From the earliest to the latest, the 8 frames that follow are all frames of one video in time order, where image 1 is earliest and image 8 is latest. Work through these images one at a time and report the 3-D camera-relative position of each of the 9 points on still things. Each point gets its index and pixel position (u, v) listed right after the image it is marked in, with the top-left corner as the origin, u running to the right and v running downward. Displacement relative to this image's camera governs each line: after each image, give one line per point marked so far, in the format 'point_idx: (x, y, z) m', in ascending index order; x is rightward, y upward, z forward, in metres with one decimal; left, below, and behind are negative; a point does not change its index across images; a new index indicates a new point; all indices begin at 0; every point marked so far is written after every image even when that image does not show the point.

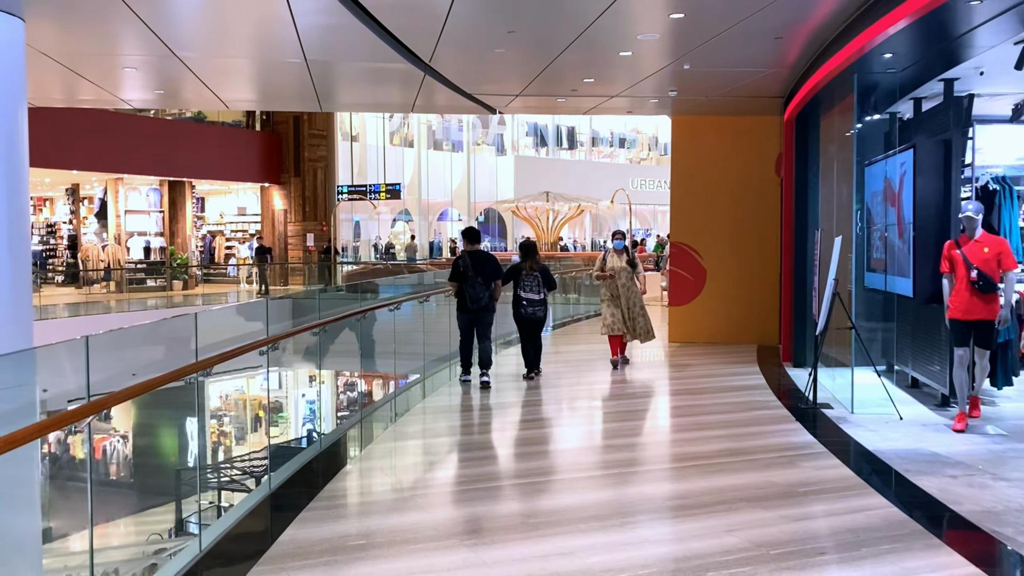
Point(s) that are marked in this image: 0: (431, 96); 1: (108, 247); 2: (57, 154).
0: (-0.7, +1.9, +8.9) m
1: (-8.2, +0.8, +19.2) m
2: (-8.2, +2.4, +17.2) m
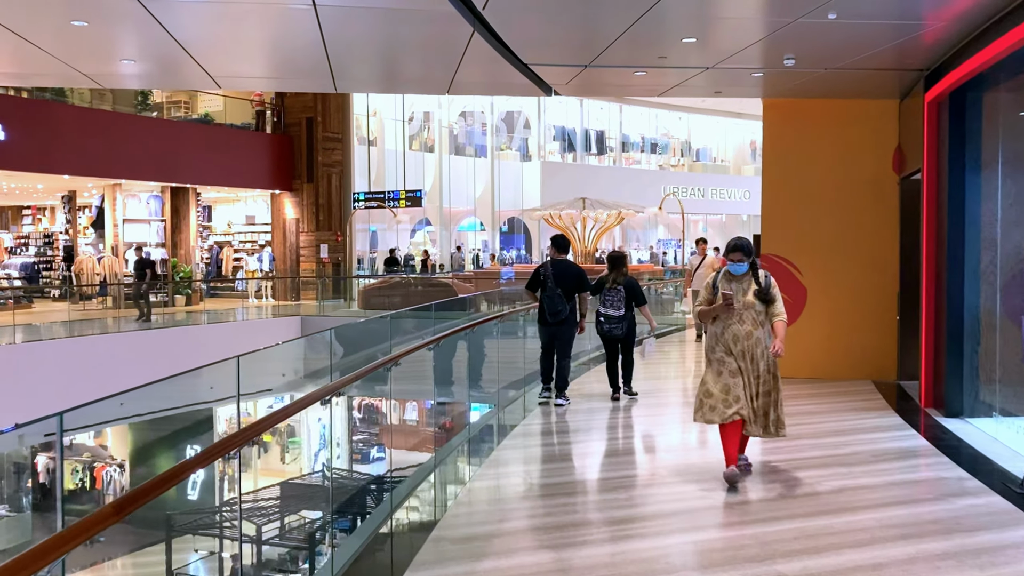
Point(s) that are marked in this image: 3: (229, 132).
0: (-0.3, +1.7, +7.2) m
1: (-7.6, +0.5, +17.6) m
2: (-7.6, +2.1, +15.6) m
3: (-5.8, +3.2, +19.3) m
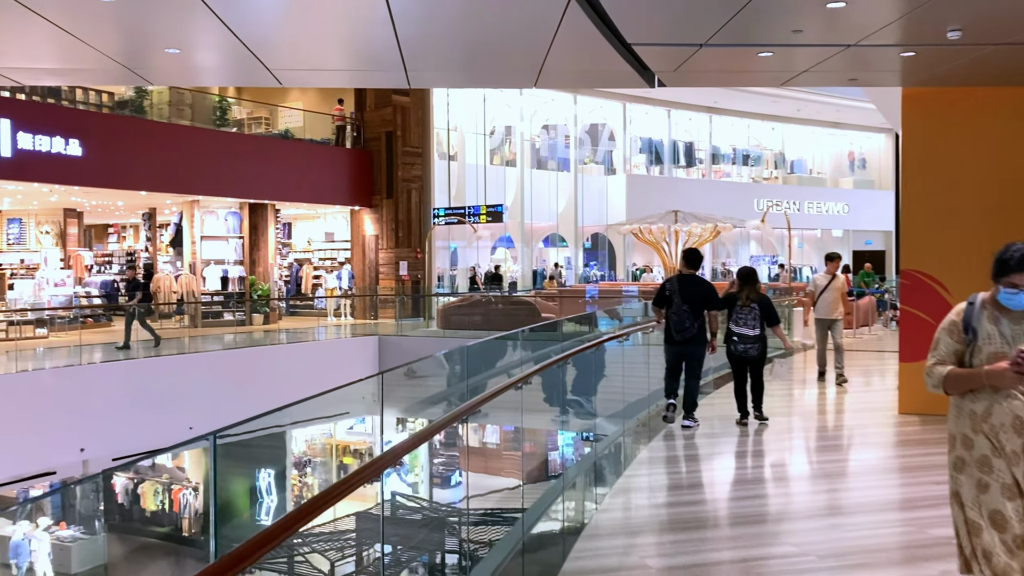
0: (+0.4, +1.6, +6.3) m
1: (-6.0, +0.2, +17.2) m
2: (-6.2, +1.8, +15.3) m
3: (-4.1, +2.8, +18.8) m
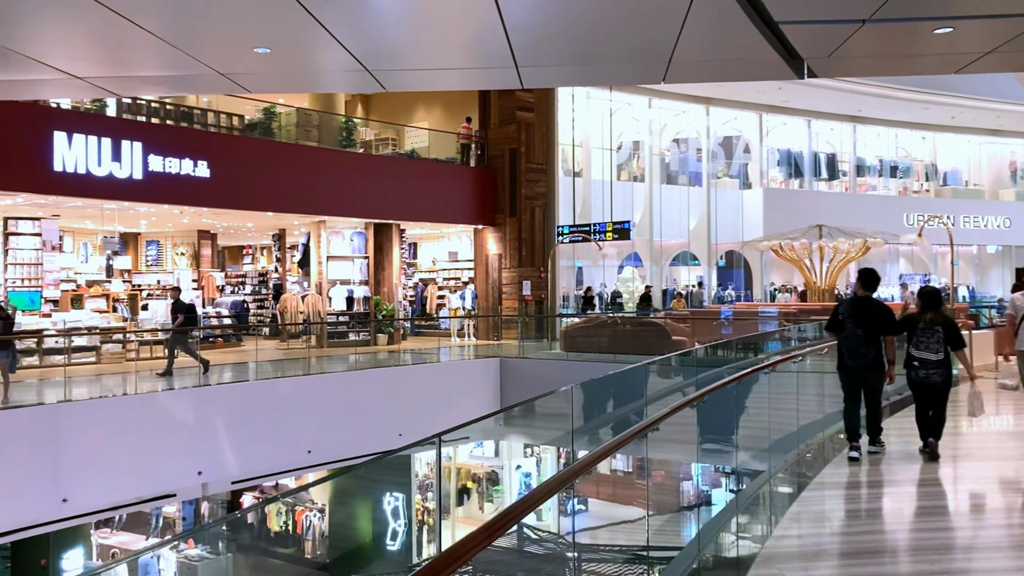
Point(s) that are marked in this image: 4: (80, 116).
0: (+1.1, +1.4, +5.5) m
1: (-3.7, -0.2, +17.2) m
2: (-4.2, +1.5, +15.3) m
3: (-1.6, +2.4, +18.6) m
4: (-5.8, +2.3, +12.8) m
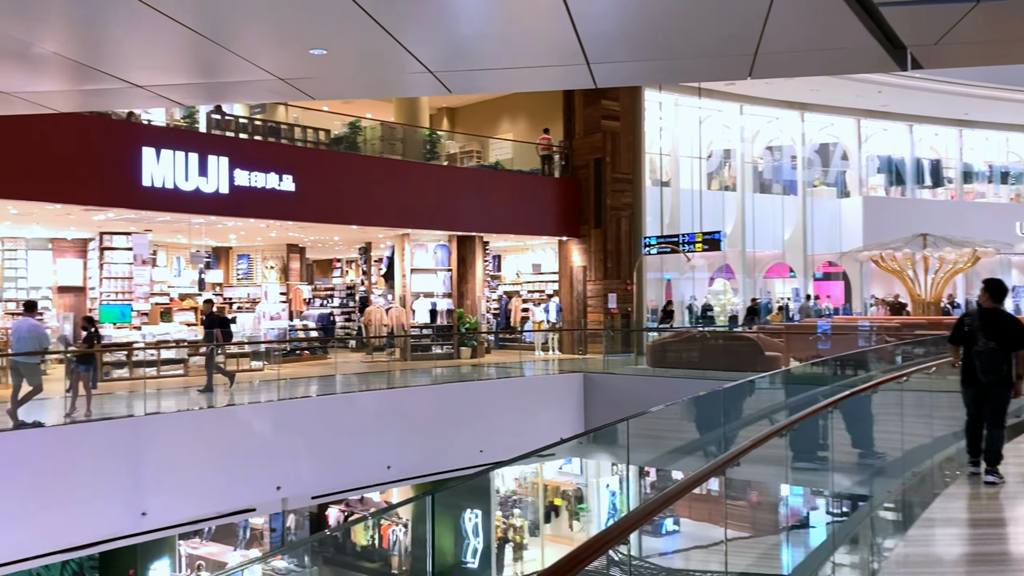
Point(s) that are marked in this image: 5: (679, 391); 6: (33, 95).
0: (+1.5, +1.4, +5.1) m
1: (-2.2, -0.4, +17.1) m
2: (-2.9, +1.3, +15.3) m
3: (+0.1, +2.1, +18.3) m
4: (-4.7, +2.1, +13.0) m
5: (+2.4, -1.5, +13.5) m
6: (-3.4, +1.4, +6.7) m
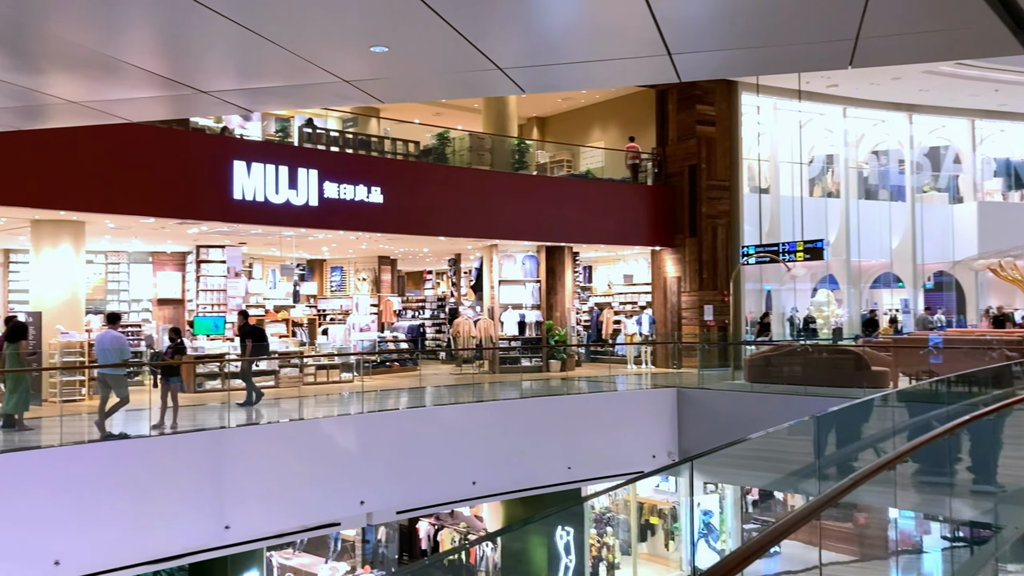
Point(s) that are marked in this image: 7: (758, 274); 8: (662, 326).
0: (+1.8, +1.3, +4.6) m
1: (-0.6, -0.6, +16.9) m
2: (-1.4, +1.1, +15.2) m
3: (+1.8, +1.9, +17.9) m
4: (-3.5, +2.0, +13.1) m
5: (+3.6, -1.6, +12.8) m
6: (-2.8, +1.3, +6.7) m
7: (+5.2, +0.3, +20.0) m
8: (+3.0, -0.8, +19.3) m
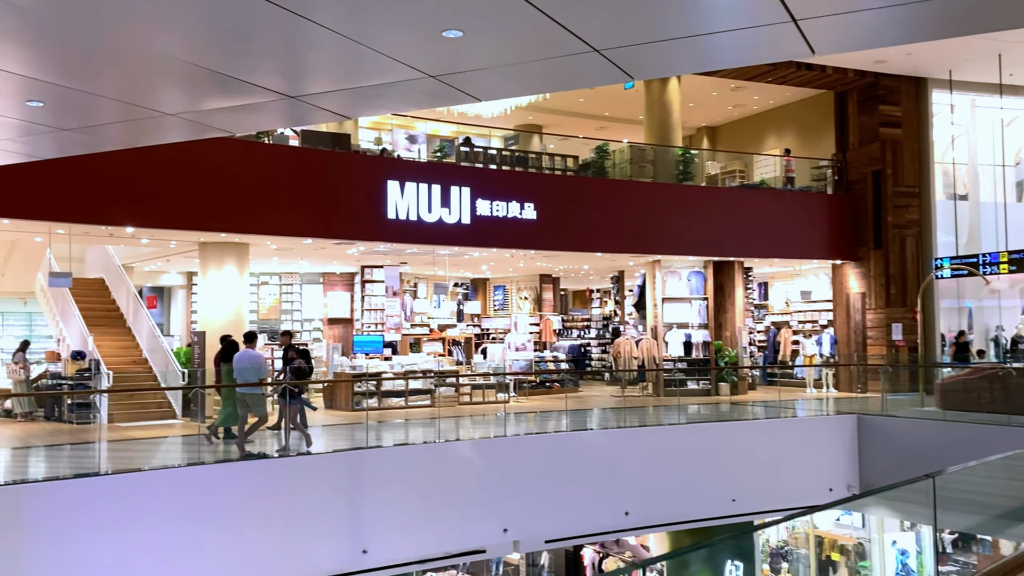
0: (+2.2, +1.3, +3.7) m
1: (+2.2, -0.9, +16.2) m
2: (+1.1, +0.8, +14.7) m
3: (+4.7, +1.6, +16.8) m
4: (-1.4, +1.7, +13.1) m
5: (+5.6, -1.8, +11.4) m
6: (-1.9, +1.2, +6.6) m
7: (+8.5, 0.0, +18.1) m
8: (+6.2, -1.1, +17.8) m
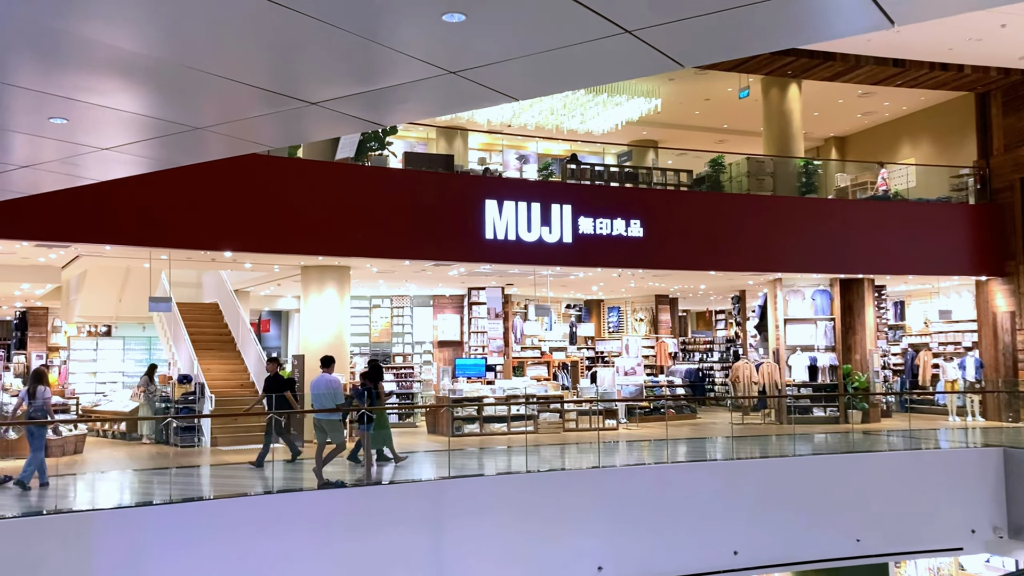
0: (+2.2, +1.2, +2.9) m
1: (+4.0, -1.2, +15.2) m
2: (+2.7, +0.5, +14.0) m
3: (+6.6, +1.3, +15.5) m
4: (0.0, +1.4, +12.7) m
5: (+6.6, -2.0, +9.9) m
6: (-1.5, +1.0, +6.4) m
7: (+10.5, -0.3, +16.3) m
8: (+8.2, -1.4, +16.2) m
